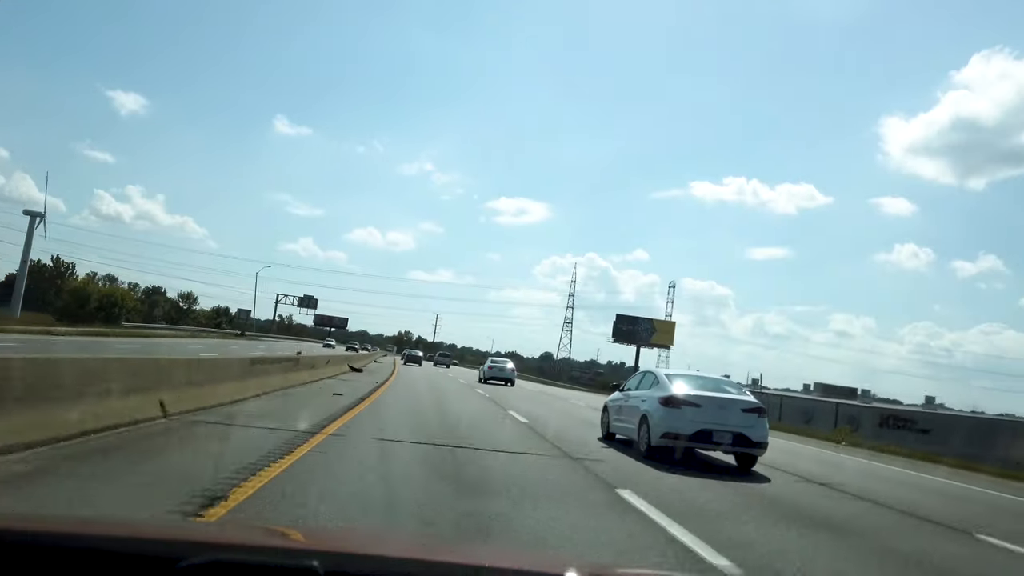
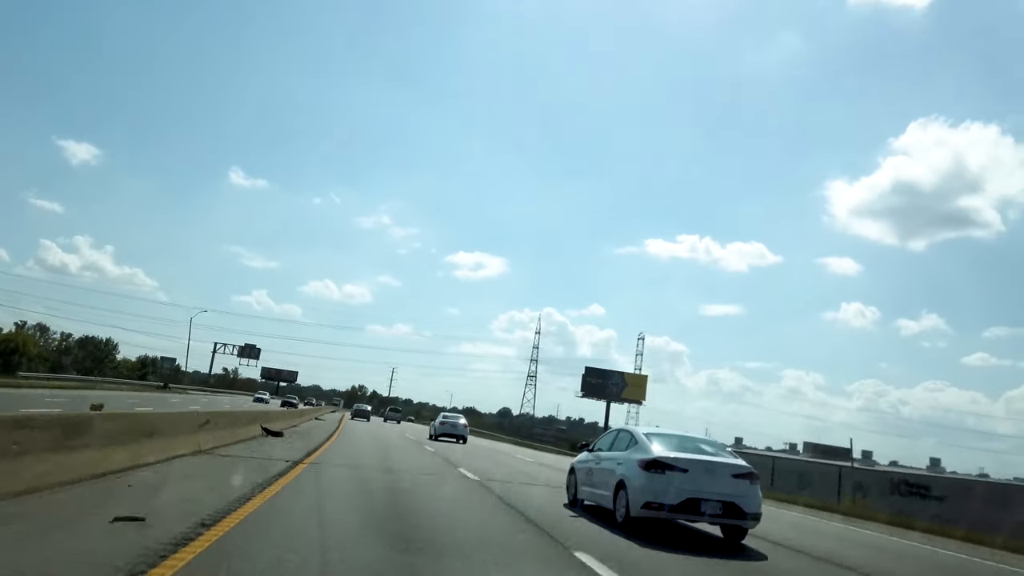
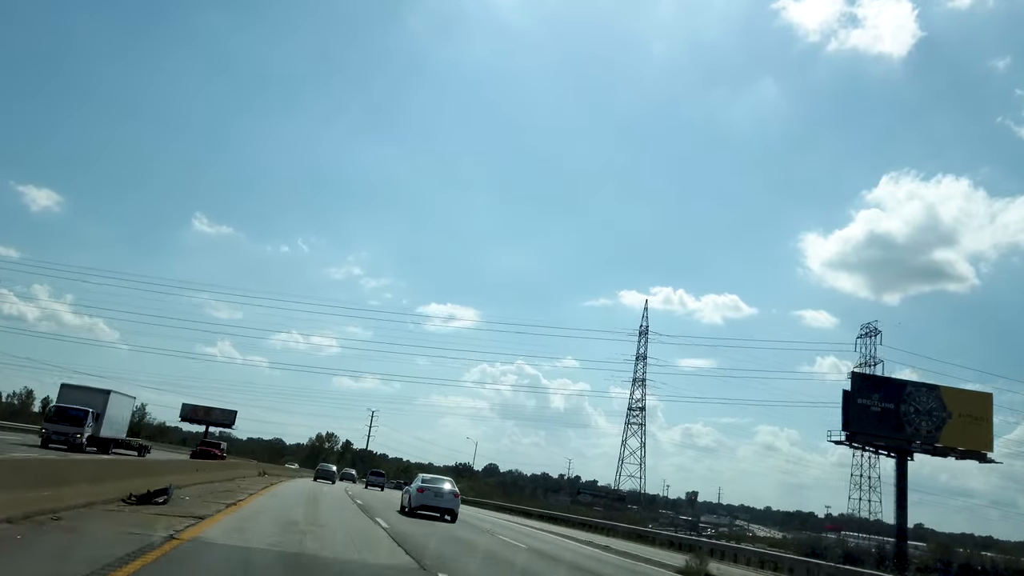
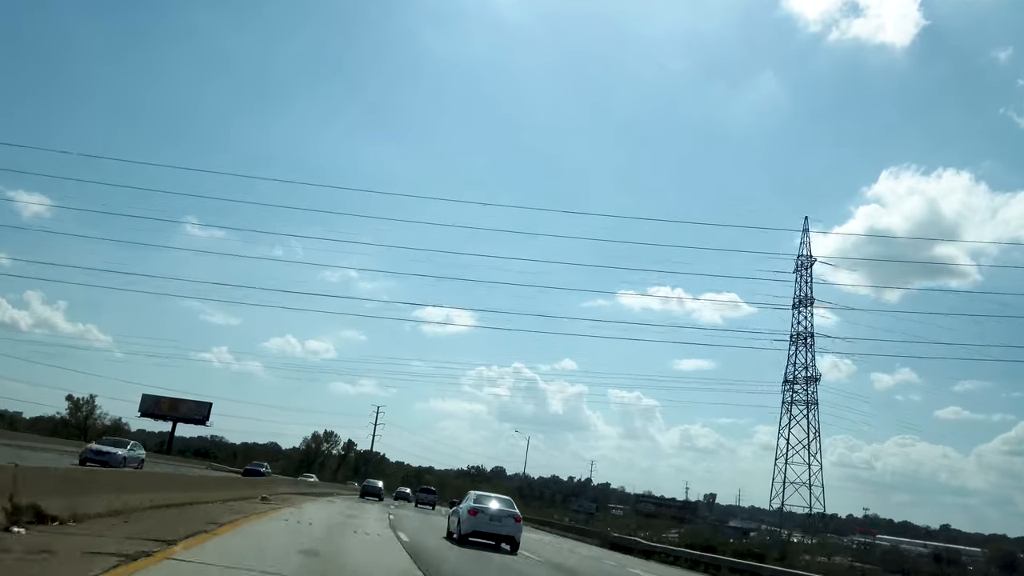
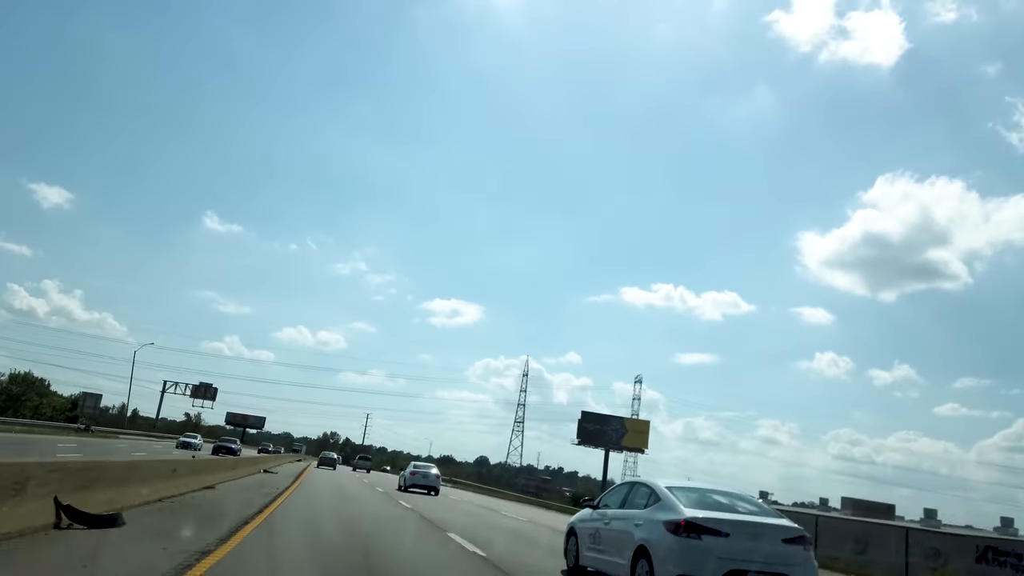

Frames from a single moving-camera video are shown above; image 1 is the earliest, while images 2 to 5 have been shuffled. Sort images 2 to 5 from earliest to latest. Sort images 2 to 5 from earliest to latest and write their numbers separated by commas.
2, 5, 3, 4
